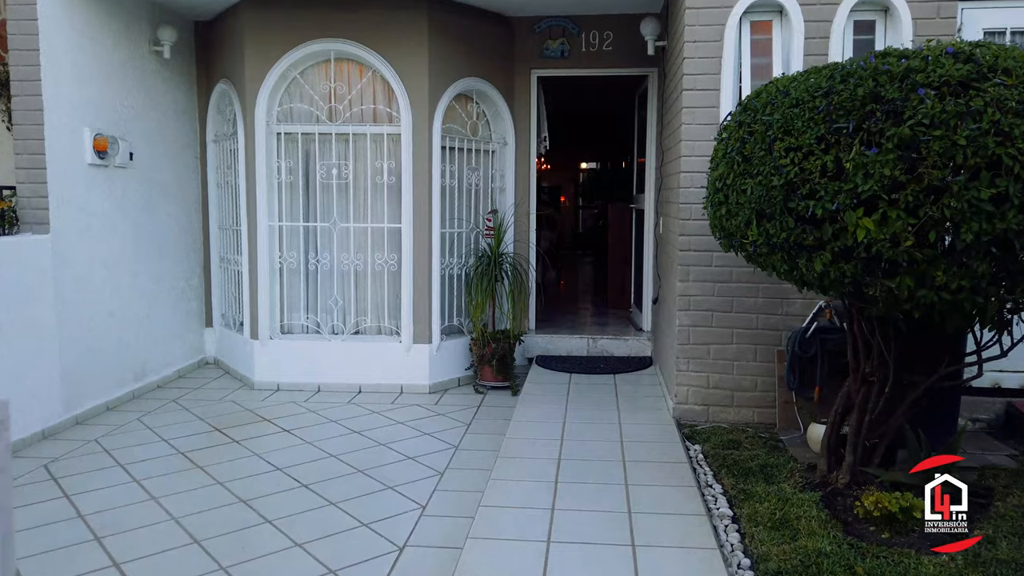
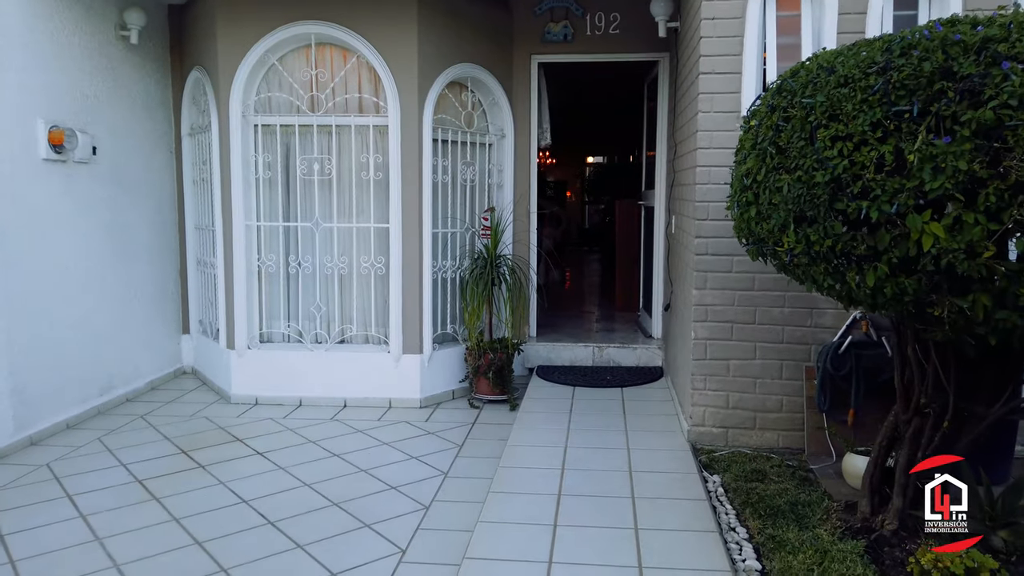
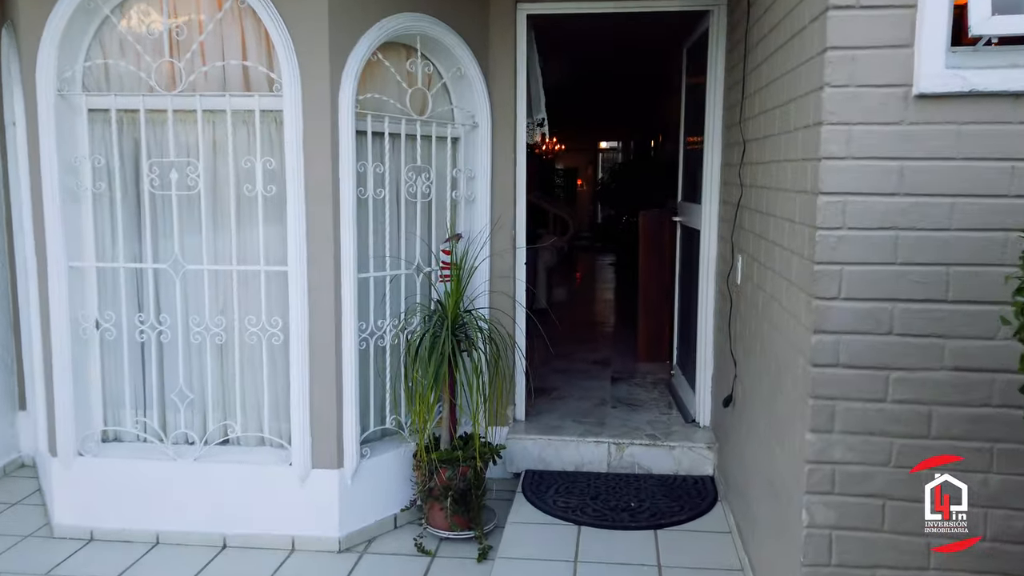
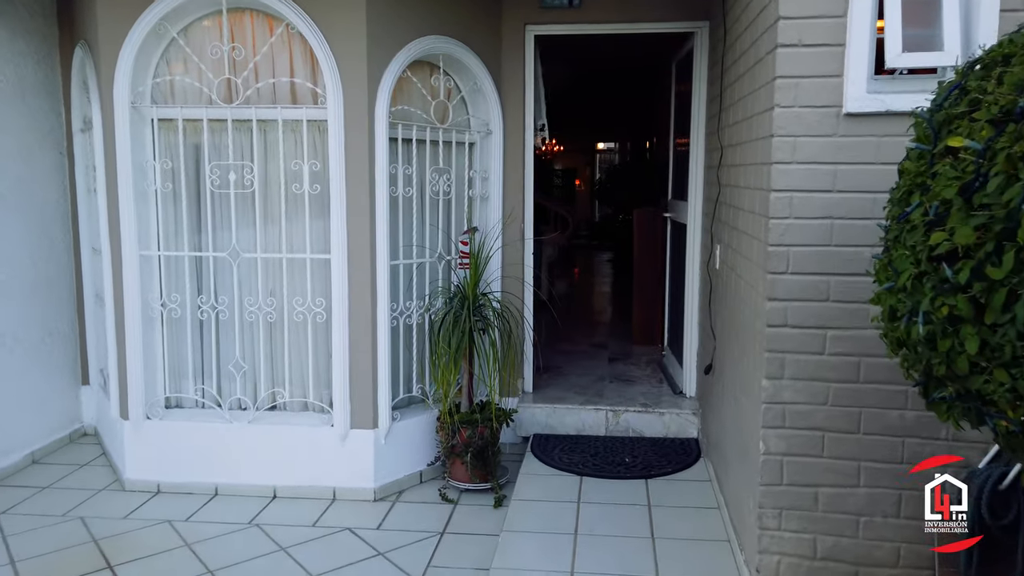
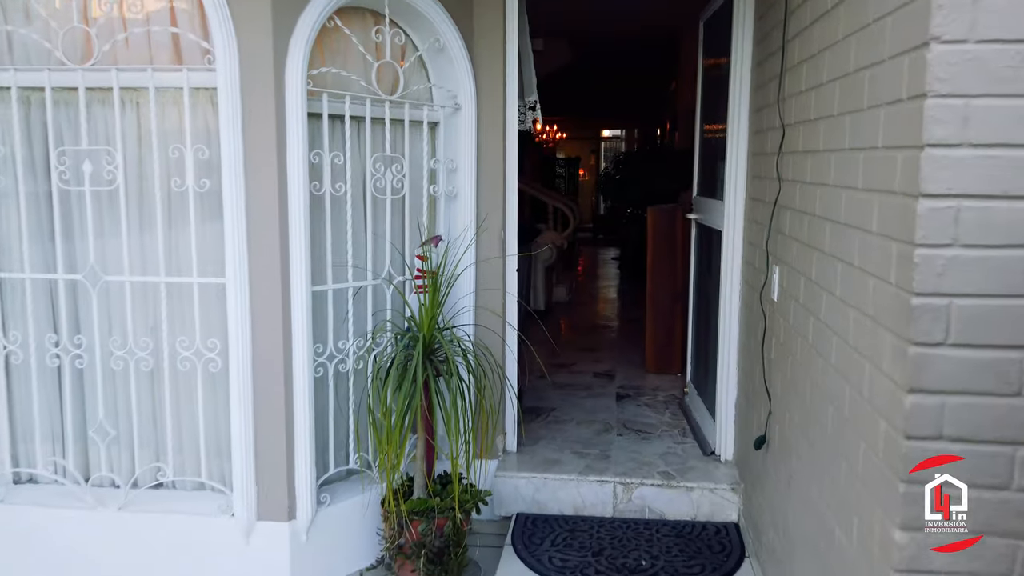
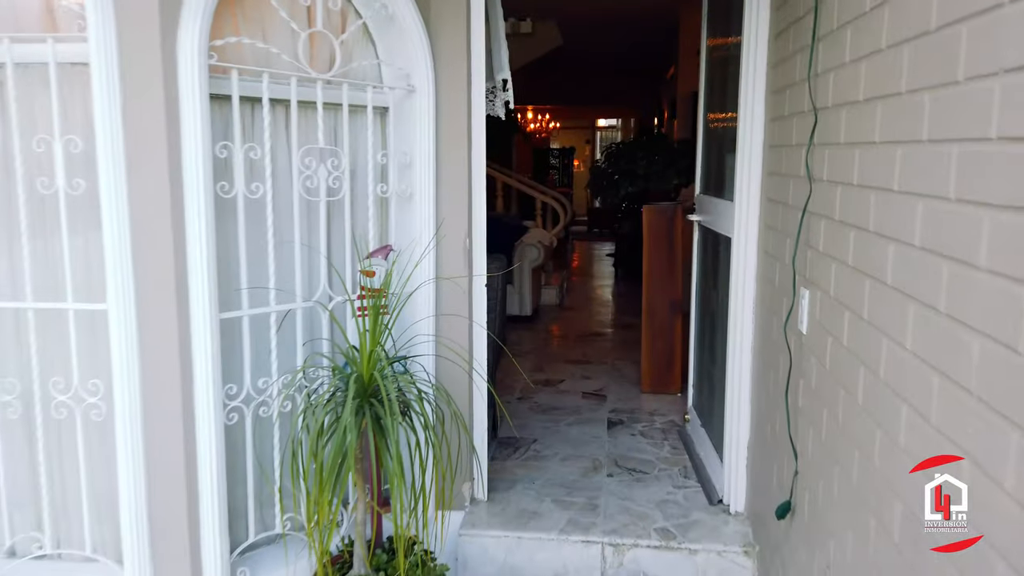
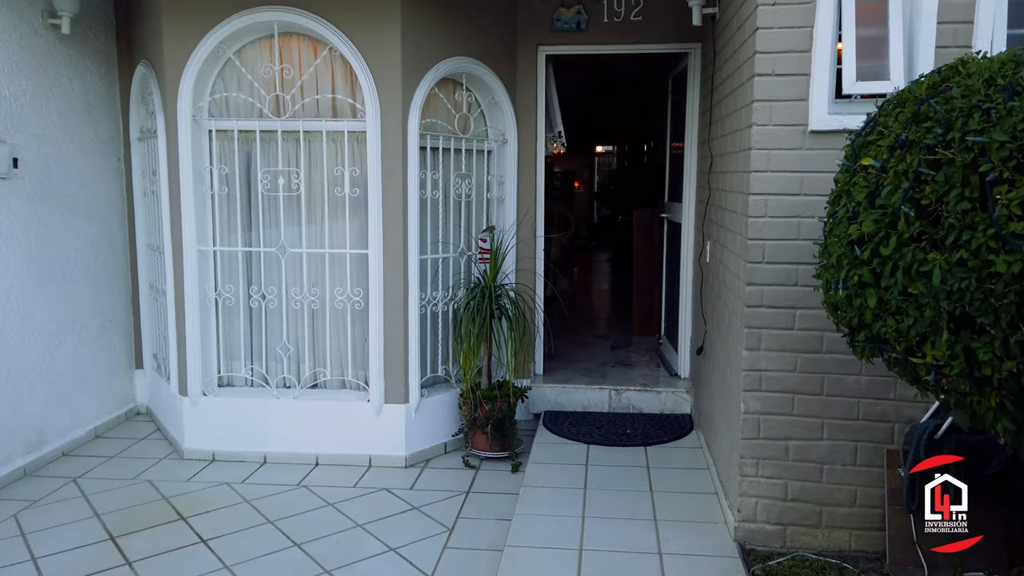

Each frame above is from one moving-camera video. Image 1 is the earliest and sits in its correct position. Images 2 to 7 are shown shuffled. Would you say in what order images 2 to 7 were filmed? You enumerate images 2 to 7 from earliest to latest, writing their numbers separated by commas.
2, 7, 4, 3, 5, 6
